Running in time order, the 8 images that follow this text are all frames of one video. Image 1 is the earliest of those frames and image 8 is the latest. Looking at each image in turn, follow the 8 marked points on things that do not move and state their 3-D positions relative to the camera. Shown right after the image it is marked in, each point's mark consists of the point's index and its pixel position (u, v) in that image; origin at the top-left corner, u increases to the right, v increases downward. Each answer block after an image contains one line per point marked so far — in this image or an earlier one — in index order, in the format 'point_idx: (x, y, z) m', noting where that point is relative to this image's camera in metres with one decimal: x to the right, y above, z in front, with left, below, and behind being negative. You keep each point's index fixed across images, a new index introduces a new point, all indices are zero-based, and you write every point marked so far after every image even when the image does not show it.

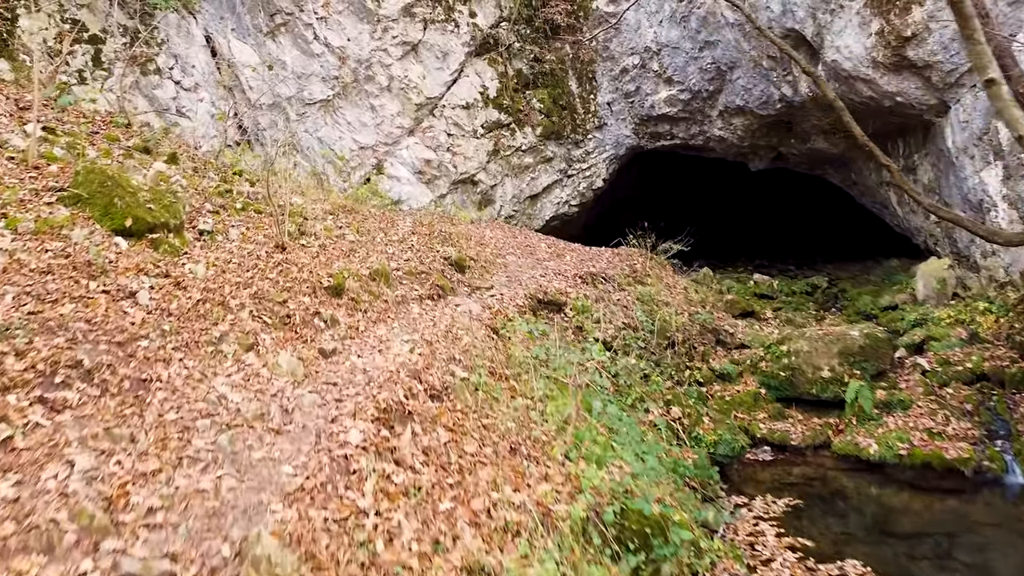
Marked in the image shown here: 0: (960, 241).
0: (+6.0, +0.7, +11.0) m
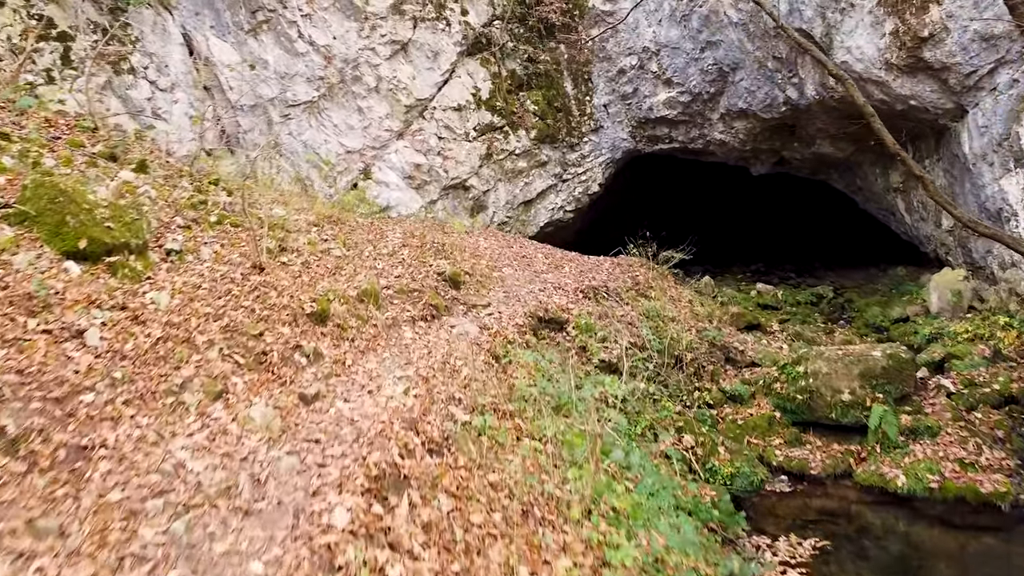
0: (+5.9, +0.5, +10.5) m
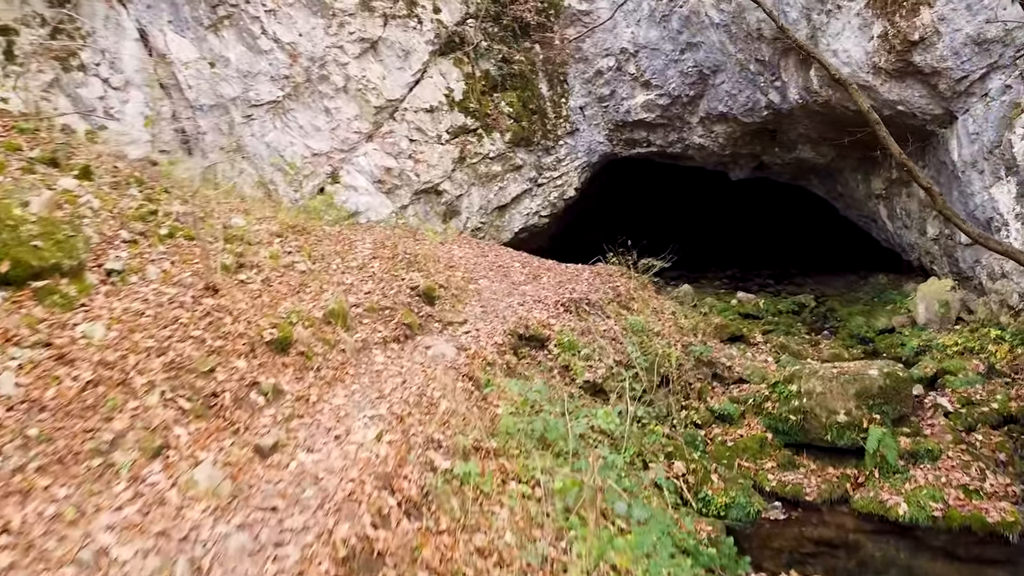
0: (+5.6, +0.4, +10.3) m
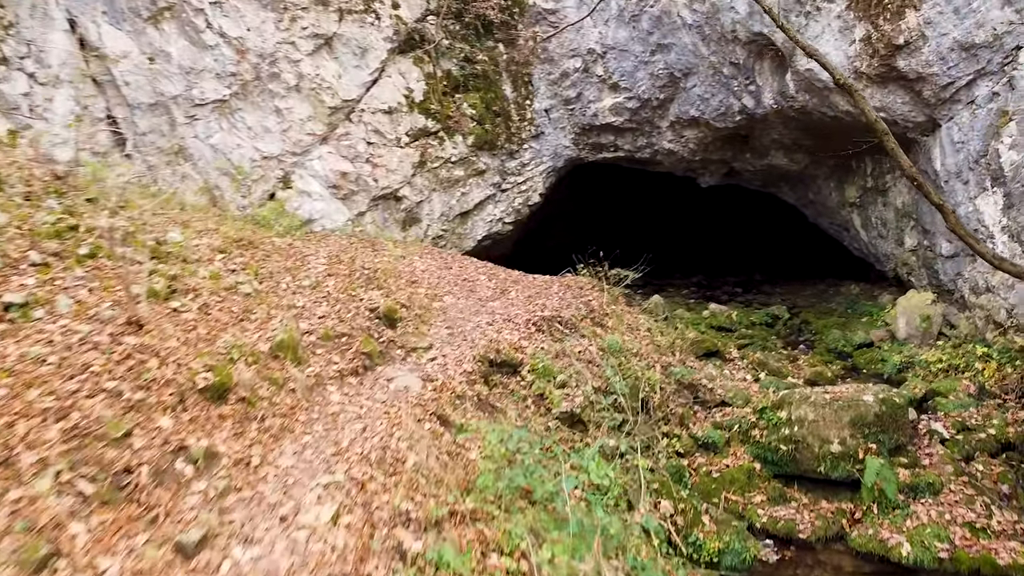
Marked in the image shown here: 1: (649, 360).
0: (+5.2, +0.2, +9.9) m
1: (+1.3, -0.7, +8.0) m
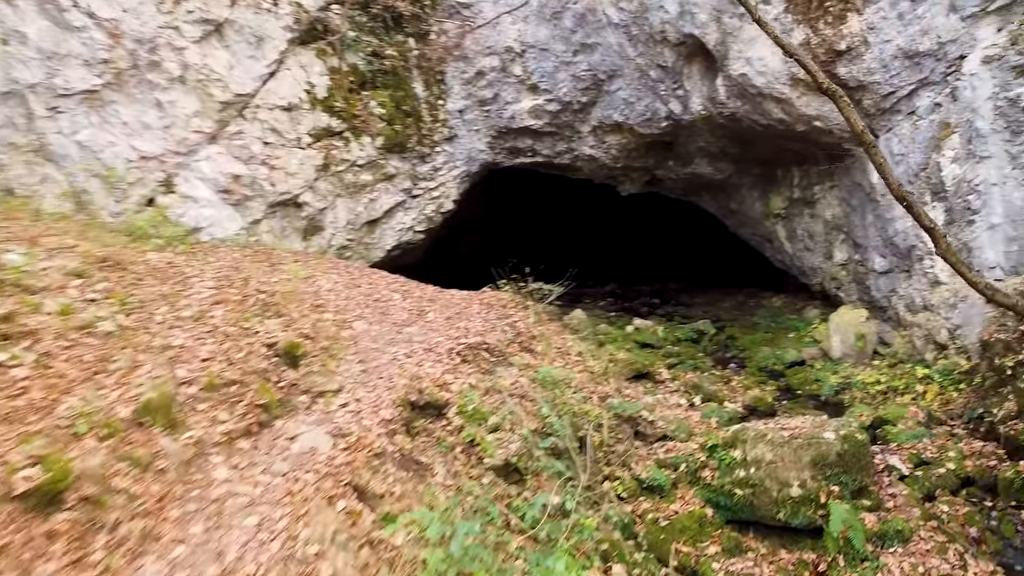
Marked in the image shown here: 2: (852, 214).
0: (+4.3, +0.1, +9.6) m
1: (+0.6, -0.9, +7.2) m
2: (+4.1, +0.9, +10.0) m
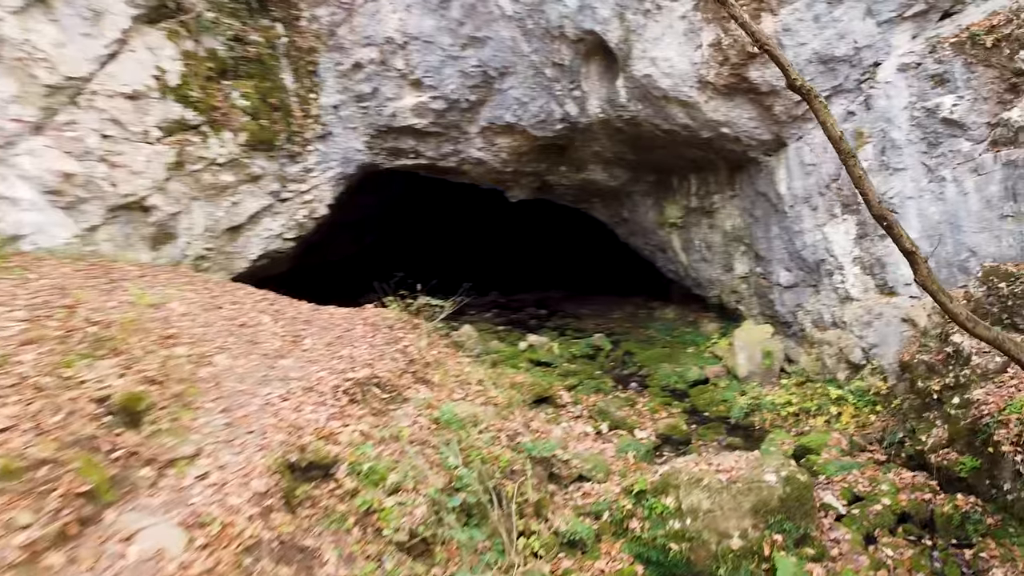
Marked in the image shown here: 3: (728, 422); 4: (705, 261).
0: (+3.1, -0.1, +9.2) m
1: (-0.2, -1.1, +6.3) m
2: (+2.8, +0.7, +9.6) m
3: (+2.2, -1.3, +8.3) m
4: (+2.6, +0.4, +11.0) m
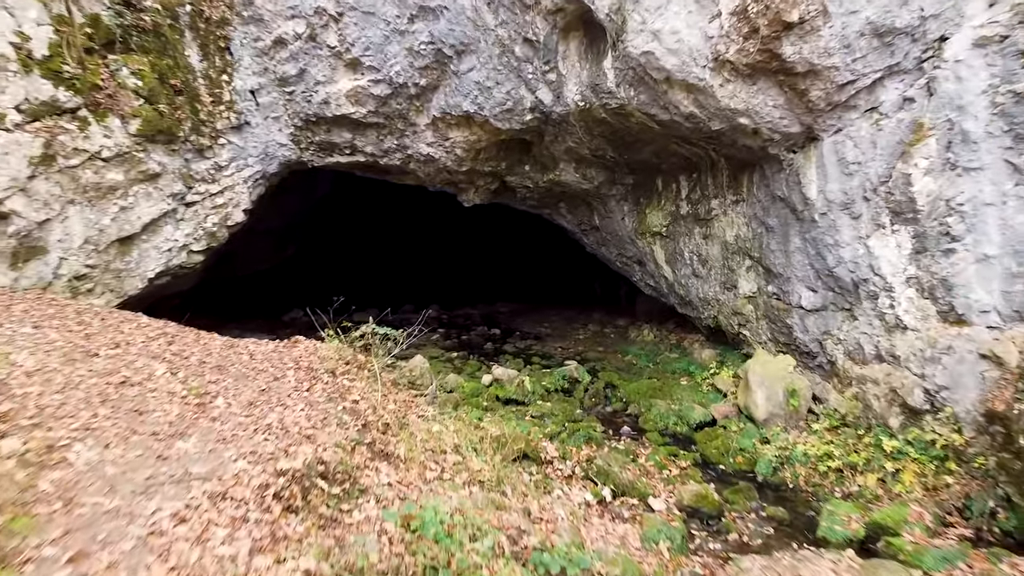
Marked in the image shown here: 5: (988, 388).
0: (+2.8, -0.3, +7.7) m
1: (-0.1, -1.3, +4.4) m
2: (+2.5, +0.5, +8.1) m
3: (+2.0, -1.6, +6.7) m
4: (+2.1, +0.1, +9.4) m
5: (+3.4, -0.7, +5.9) m
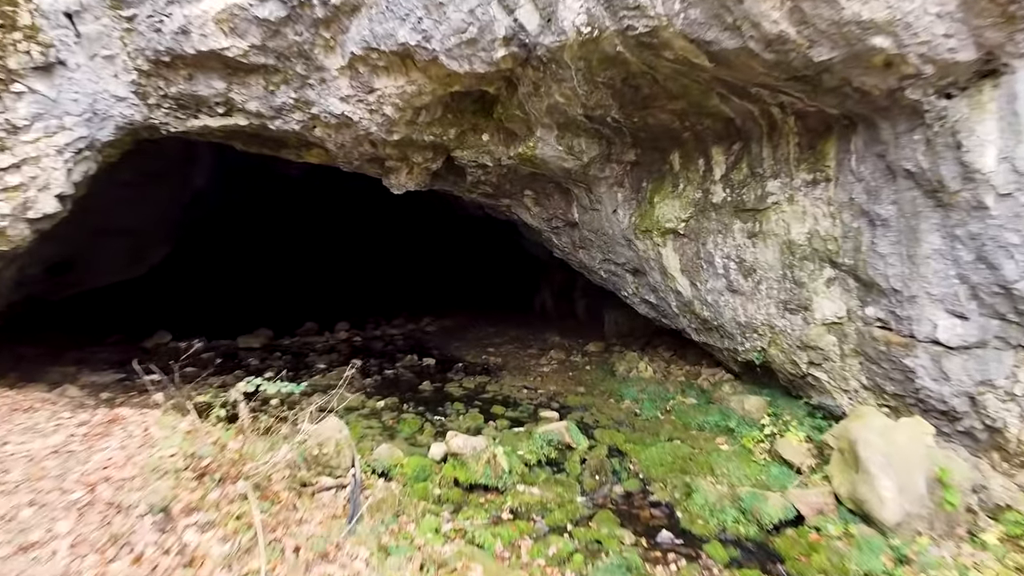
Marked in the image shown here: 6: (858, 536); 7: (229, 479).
0: (+2.6, -0.5, +5.0) m
1: (+0.1, -1.4, +1.4) m
2: (+2.3, +0.4, +5.3) m
3: (+2.0, -1.7, +3.9) m
4: (+1.8, 0.0, +6.6) m
5: (+3.5, -0.8, +3.2) m
6: (+2.0, -1.4, +4.7) m
7: (-1.2, -0.8, +3.7) m
